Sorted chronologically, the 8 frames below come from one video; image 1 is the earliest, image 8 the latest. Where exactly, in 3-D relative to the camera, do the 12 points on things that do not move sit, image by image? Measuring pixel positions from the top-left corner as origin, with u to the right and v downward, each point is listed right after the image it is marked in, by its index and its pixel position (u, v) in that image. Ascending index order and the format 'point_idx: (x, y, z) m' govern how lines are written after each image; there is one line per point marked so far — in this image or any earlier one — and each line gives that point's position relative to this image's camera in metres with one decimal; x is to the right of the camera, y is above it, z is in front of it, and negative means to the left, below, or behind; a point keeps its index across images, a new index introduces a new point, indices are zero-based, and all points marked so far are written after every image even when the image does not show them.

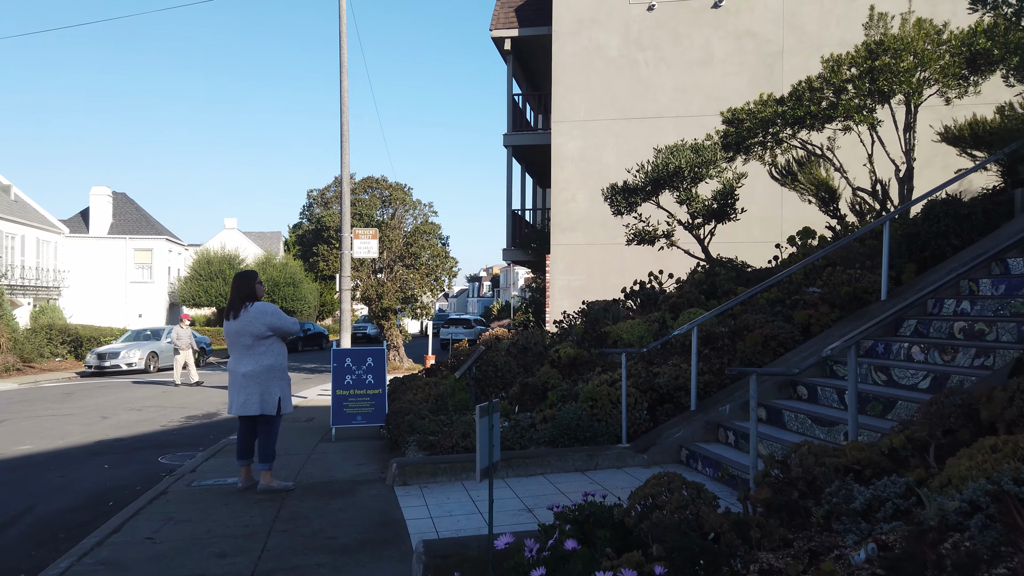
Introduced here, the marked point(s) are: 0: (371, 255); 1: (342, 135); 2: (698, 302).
0: (-2.9, +0.7, +15.3) m
1: (-3.5, +3.1, +15.4) m
2: (+2.2, -0.2, +9.1) m
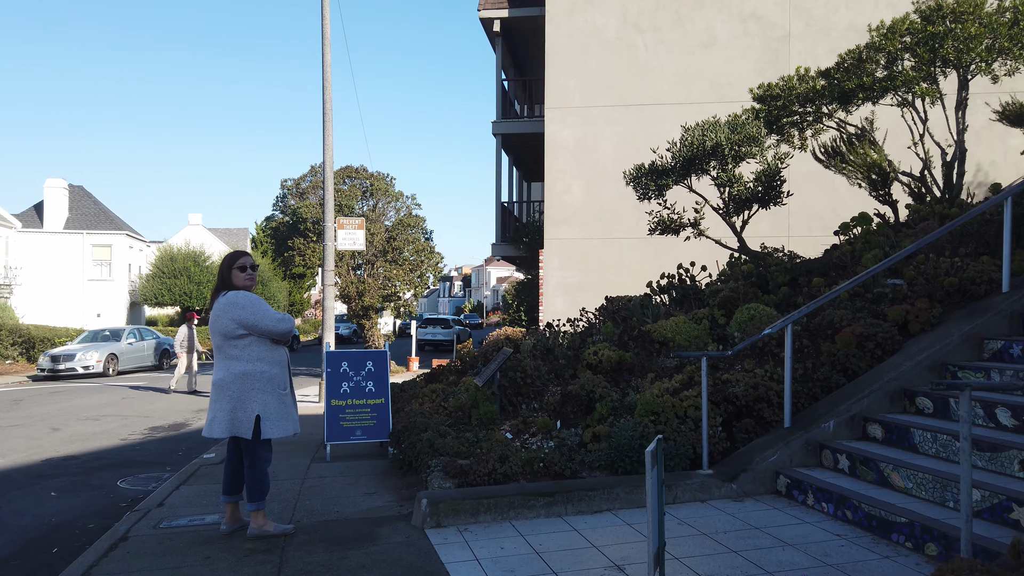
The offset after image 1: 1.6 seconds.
0: (-2.9, +0.7, +13.9) m
1: (-3.5, +3.2, +13.9) m
2: (+2.5, -0.1, +7.9) m
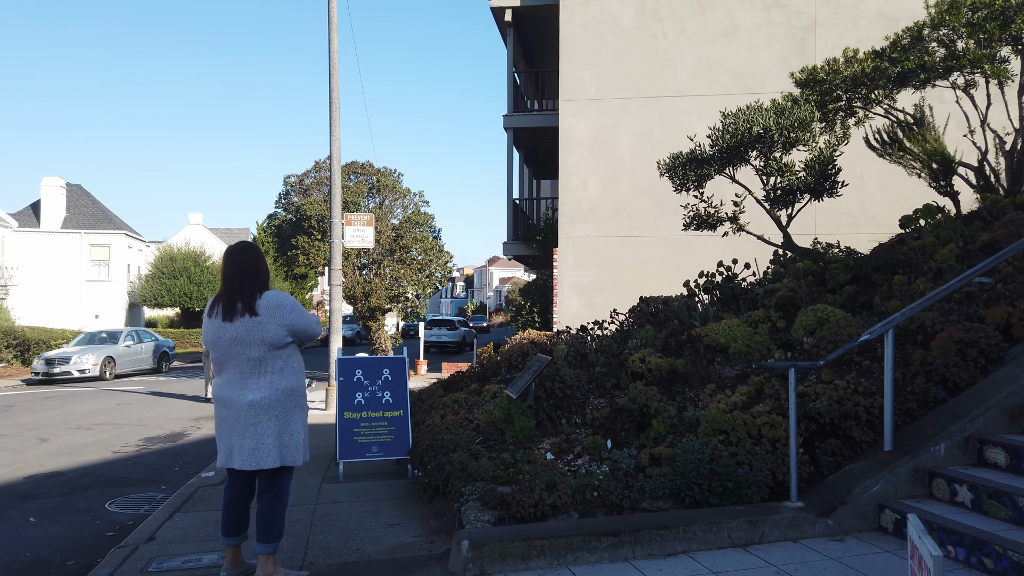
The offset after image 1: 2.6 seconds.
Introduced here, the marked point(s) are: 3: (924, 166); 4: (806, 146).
0: (-2.5, +0.7, +13.0) m
1: (-3.2, +3.2, +13.1) m
2: (+2.8, -0.1, +7.0) m
3: (+4.9, +1.5, +8.9) m
4: (+3.4, +1.7, +8.8) m
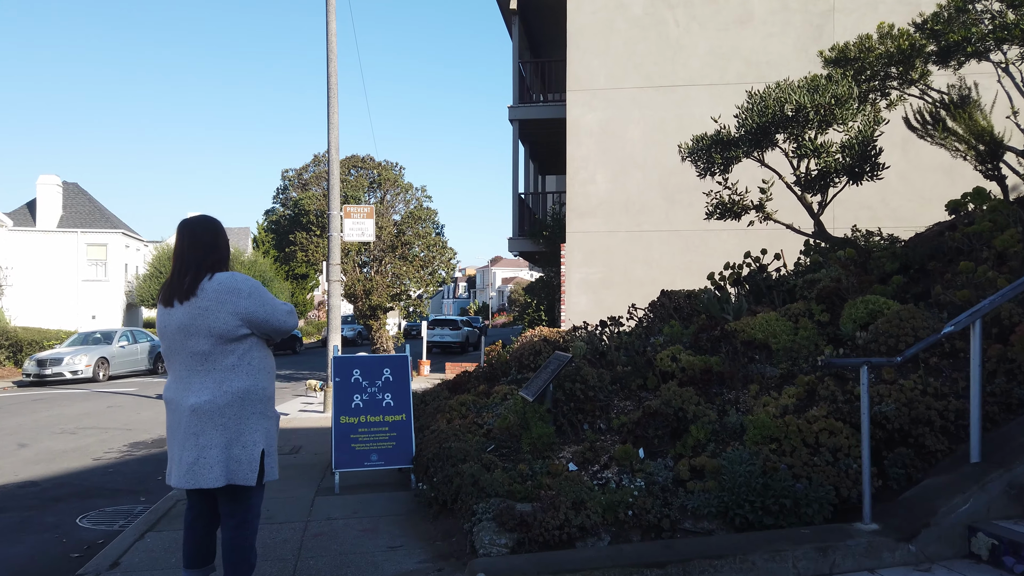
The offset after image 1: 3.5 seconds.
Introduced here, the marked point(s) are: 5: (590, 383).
0: (-2.4, +0.8, +12.4) m
1: (-3.0, +3.2, +12.5) m
2: (+3.0, 0.0, +6.4) m
3: (+5.0, +1.5, +8.2) m
4: (+3.6, +1.7, +8.1) m
5: (+0.6, -0.7, +5.7) m
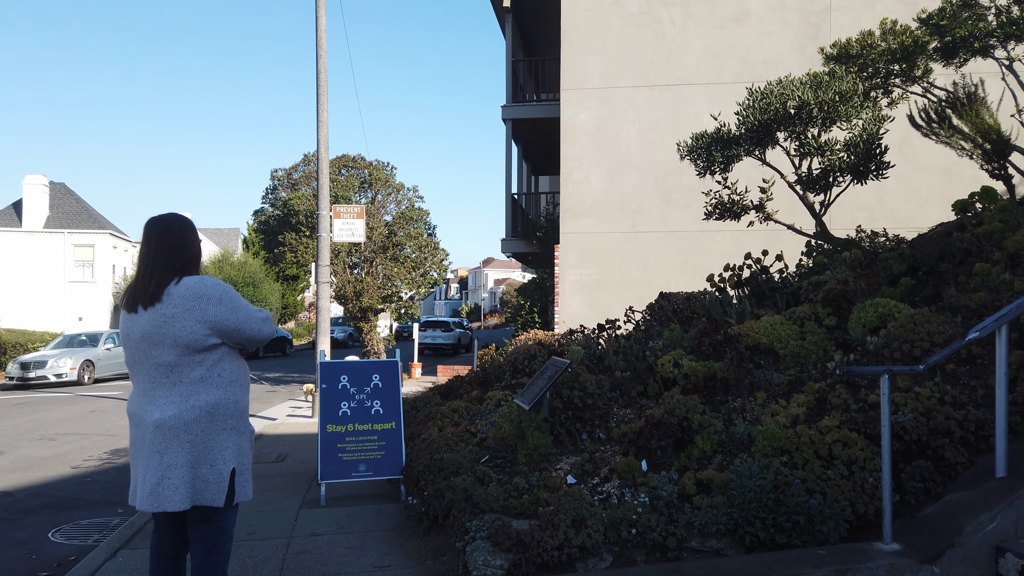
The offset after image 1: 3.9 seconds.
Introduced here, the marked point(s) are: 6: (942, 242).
0: (-2.5, +0.8, +12.1) m
1: (-3.1, +3.2, +12.2) m
2: (+2.9, 0.0, +6.1) m
3: (+4.9, +1.5, +8.0) m
4: (+3.5, +1.7, +7.9) m
5: (+0.6, -0.7, +5.4) m
6: (+3.8, +0.4, +6.7) m
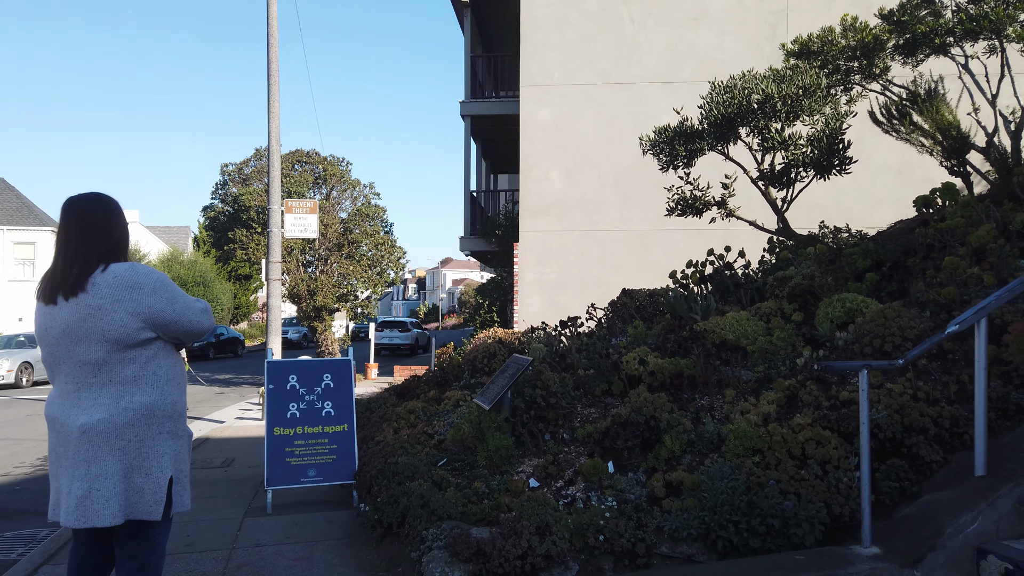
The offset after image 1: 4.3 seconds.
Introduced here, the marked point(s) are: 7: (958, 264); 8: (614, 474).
0: (-3.2, +0.8, +11.7) m
1: (-3.8, +3.2, +11.7) m
2: (+2.6, 0.0, +6.0) m
3: (+4.5, +1.5, +8.0) m
4: (+3.1, +1.8, +7.8) m
5: (+0.3, -0.7, +5.2) m
6: (+3.5, +0.4, +6.7) m
7: (+3.1, +0.2, +5.2) m
8: (+0.6, -1.1, +4.3) m
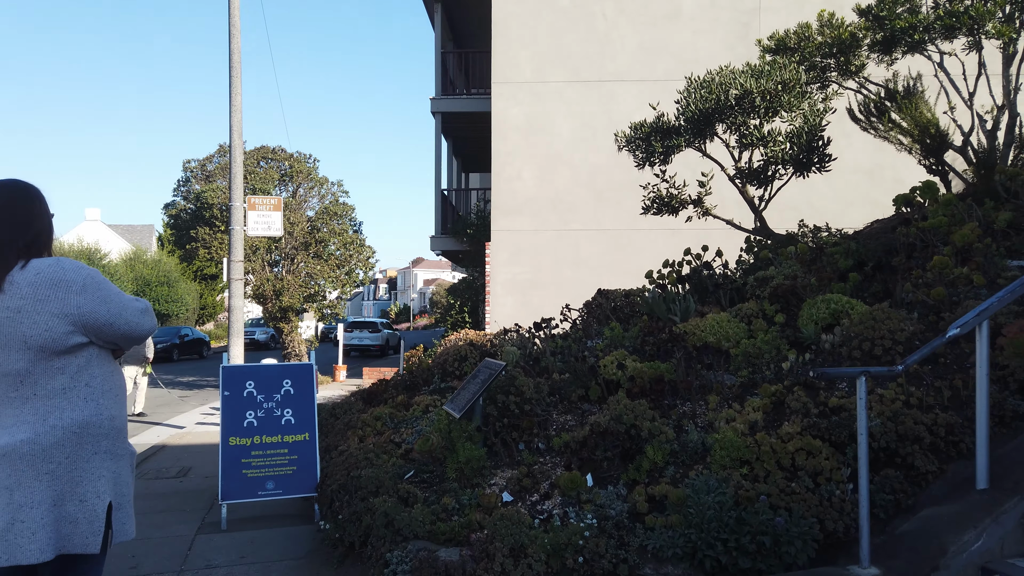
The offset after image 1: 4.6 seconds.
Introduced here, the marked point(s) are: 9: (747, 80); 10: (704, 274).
0: (-3.6, +0.8, +11.3) m
1: (-4.2, +3.2, +11.3) m
2: (+2.4, 0.0, +5.8) m
3: (+4.2, +1.5, +7.9) m
4: (+2.8, +1.8, +7.6) m
5: (+0.1, -0.7, +4.9) m
6: (+3.2, +0.4, +6.5) m
7: (+2.9, +0.2, +5.0) m
8: (+0.4, -1.1, +4.0) m
9: (+2.3, +2.1, +7.4) m
10: (+1.8, +0.1, +7.0) m
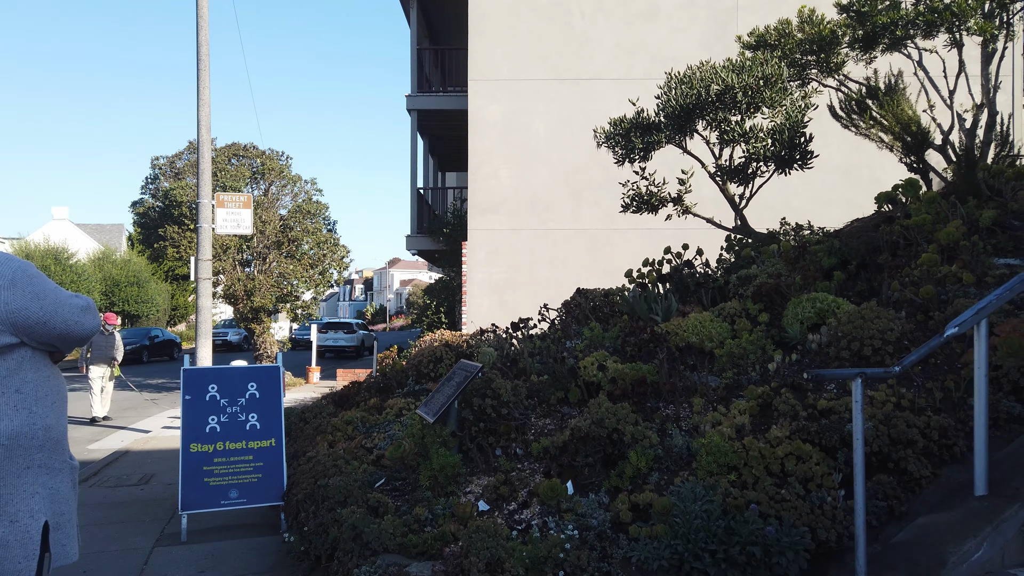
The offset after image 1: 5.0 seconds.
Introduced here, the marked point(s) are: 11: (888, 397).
0: (-3.9, +0.8, +10.9) m
1: (-4.6, +3.2, +10.9) m
2: (+2.2, 0.0, +5.7) m
3: (+4.0, +1.6, +7.8) m
4: (+2.6, +1.8, +7.5) m
5: (-0.1, -0.7, +4.7) m
6: (+3.0, +0.5, +6.4) m
7: (+2.7, +0.2, +4.9) m
8: (+0.3, -1.0, +3.8) m
9: (+2.1, +2.1, +7.3) m
10: (+1.6, +0.1, +6.9) m
11: (+2.0, -0.6, +3.9) m
